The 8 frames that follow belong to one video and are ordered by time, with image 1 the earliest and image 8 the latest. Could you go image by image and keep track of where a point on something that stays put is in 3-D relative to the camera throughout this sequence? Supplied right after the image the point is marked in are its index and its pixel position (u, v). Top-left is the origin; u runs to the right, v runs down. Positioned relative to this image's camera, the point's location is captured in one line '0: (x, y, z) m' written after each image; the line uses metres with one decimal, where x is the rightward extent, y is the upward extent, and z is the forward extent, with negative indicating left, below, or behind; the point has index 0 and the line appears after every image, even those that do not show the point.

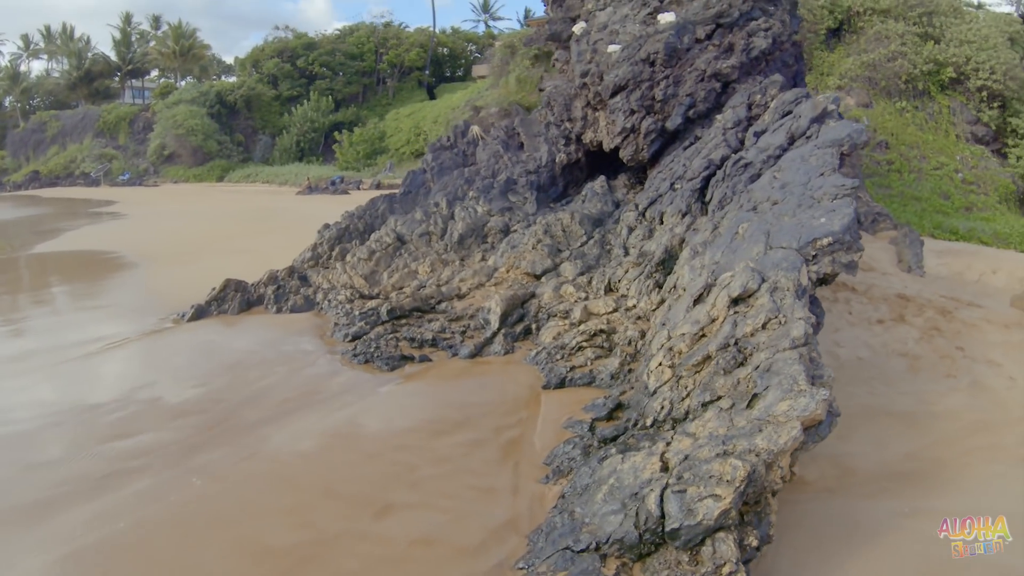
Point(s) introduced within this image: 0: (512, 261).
0: (0.0, +0.3, +8.1) m
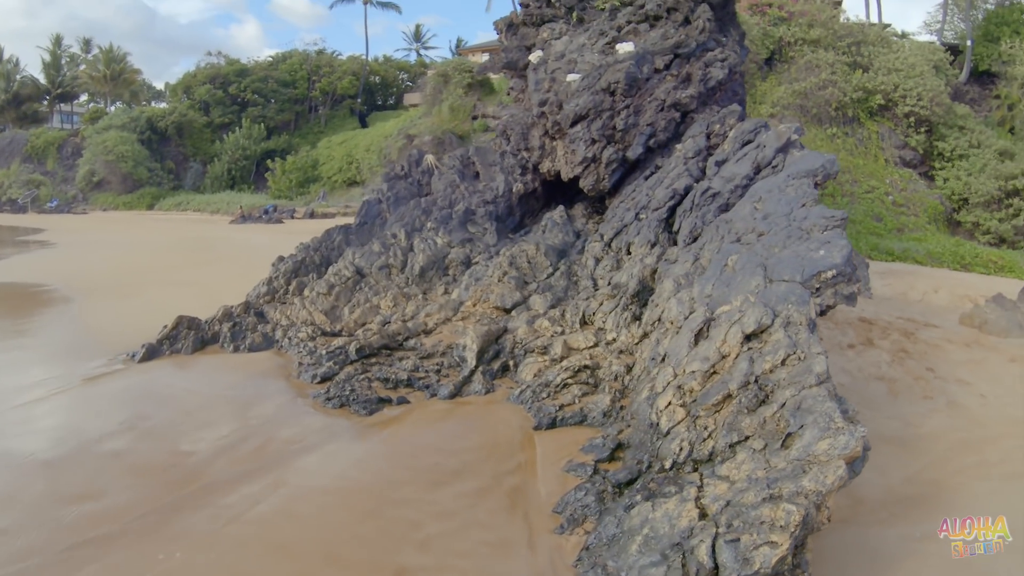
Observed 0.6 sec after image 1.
0: (-0.4, -0.1, +7.8) m
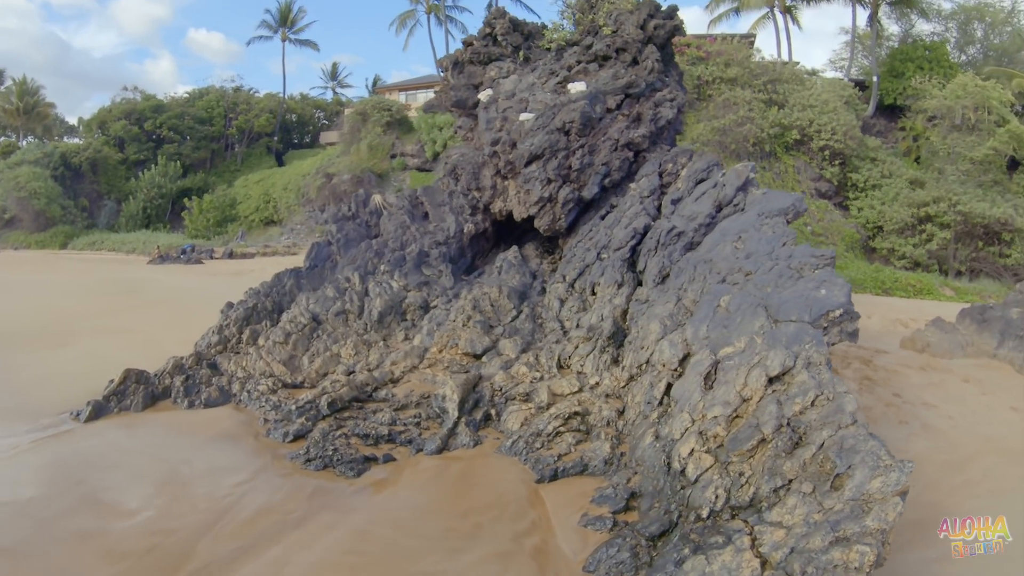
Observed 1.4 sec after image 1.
0: (-0.7, -0.6, +7.5) m
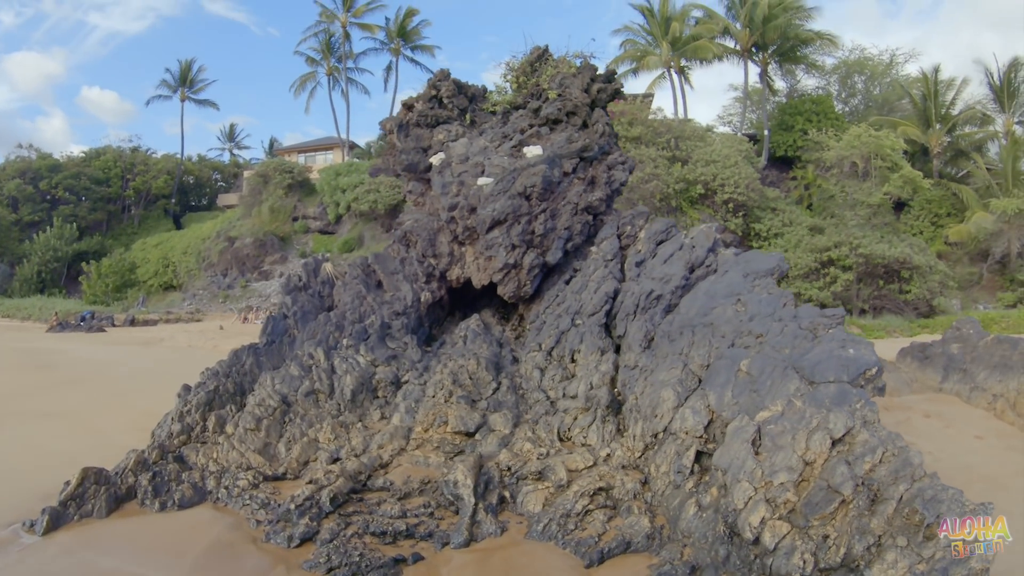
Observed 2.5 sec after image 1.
0: (-0.8, -1.4, +7.0) m
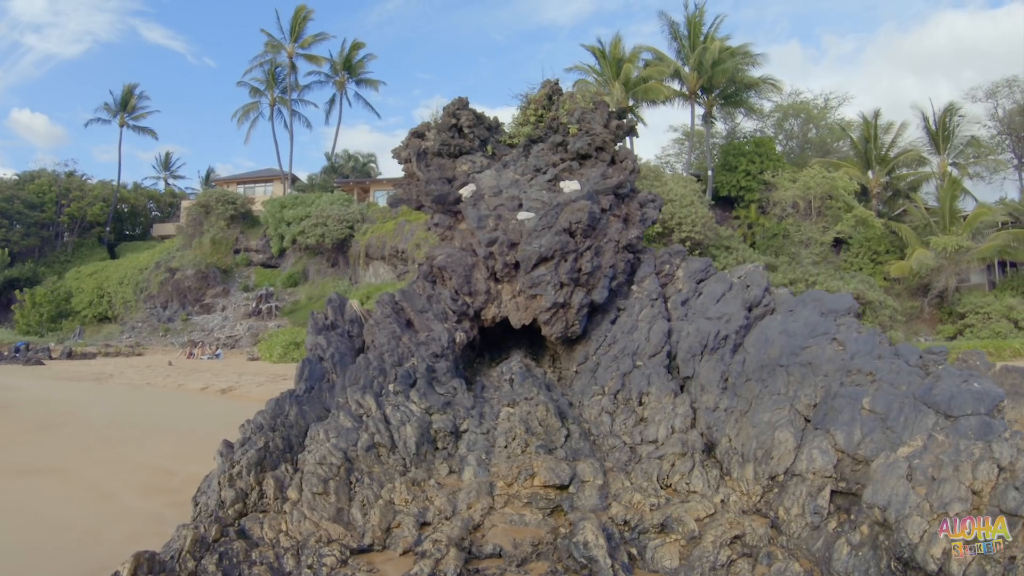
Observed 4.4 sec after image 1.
0: (0.0, -1.8, +6.5) m
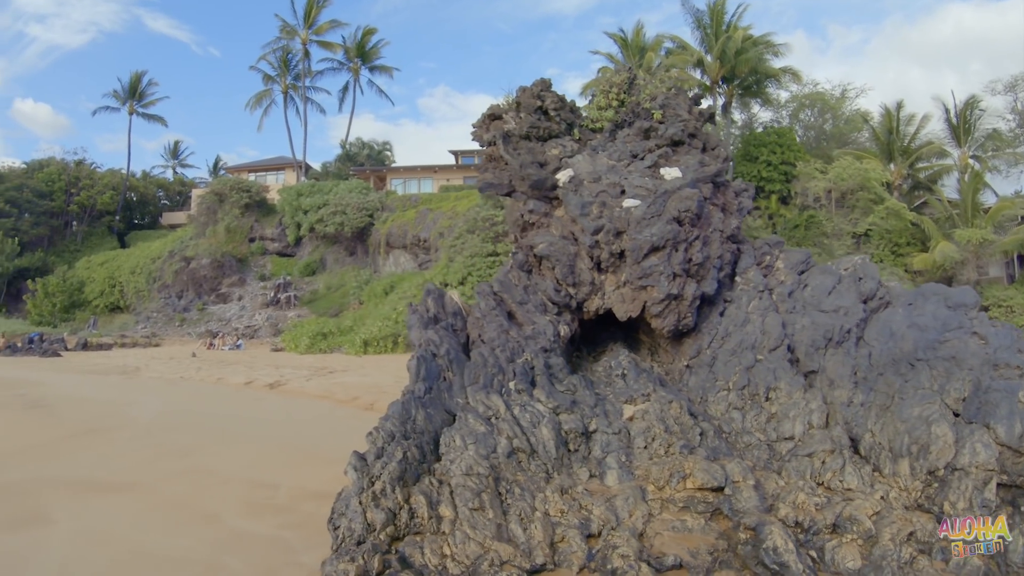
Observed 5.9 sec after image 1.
0: (+1.3, -1.7, +6.1) m
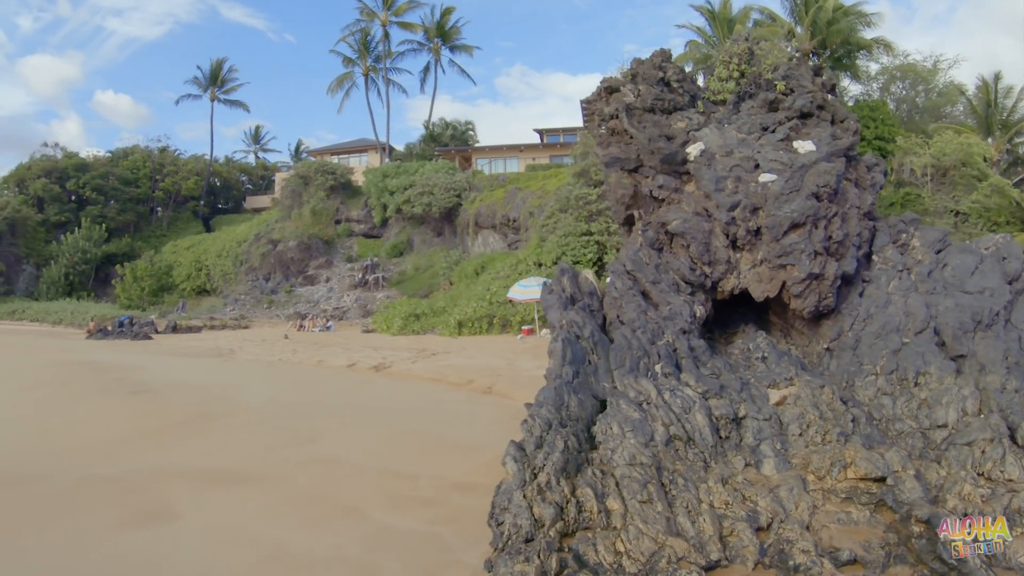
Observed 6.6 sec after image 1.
0: (+2.7, -1.5, +6.0) m
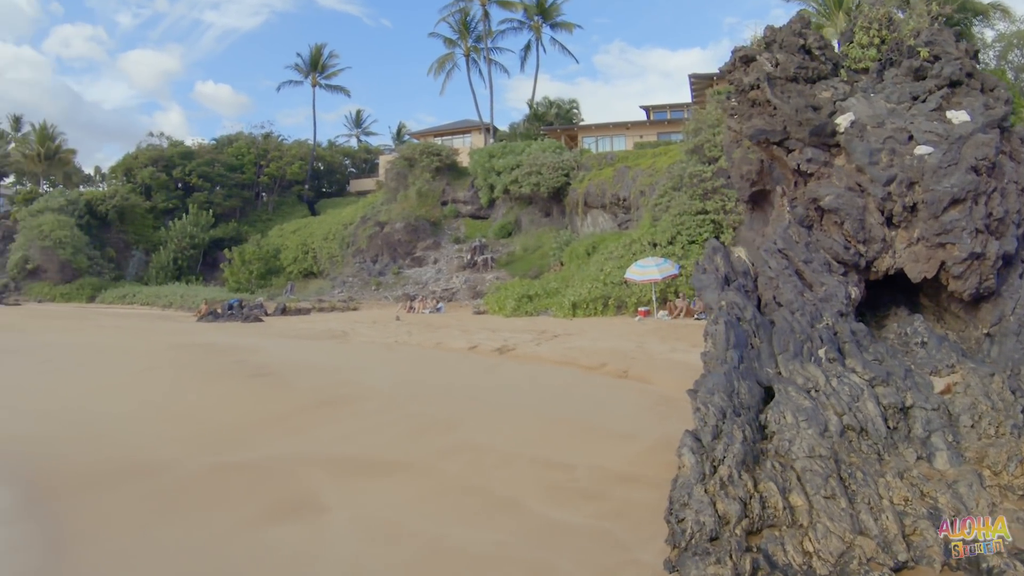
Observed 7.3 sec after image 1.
0: (+4.2, -1.3, +5.5) m
